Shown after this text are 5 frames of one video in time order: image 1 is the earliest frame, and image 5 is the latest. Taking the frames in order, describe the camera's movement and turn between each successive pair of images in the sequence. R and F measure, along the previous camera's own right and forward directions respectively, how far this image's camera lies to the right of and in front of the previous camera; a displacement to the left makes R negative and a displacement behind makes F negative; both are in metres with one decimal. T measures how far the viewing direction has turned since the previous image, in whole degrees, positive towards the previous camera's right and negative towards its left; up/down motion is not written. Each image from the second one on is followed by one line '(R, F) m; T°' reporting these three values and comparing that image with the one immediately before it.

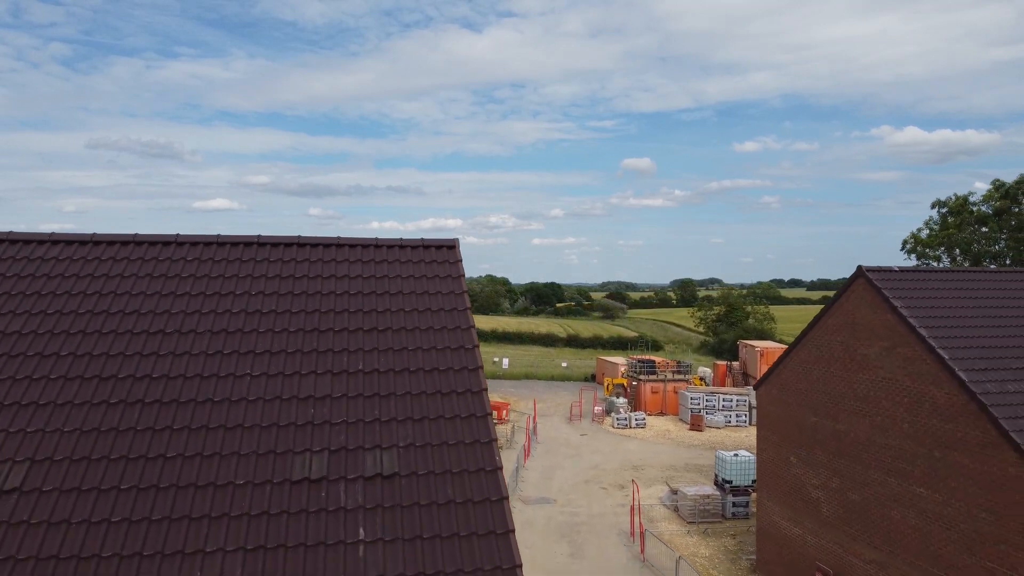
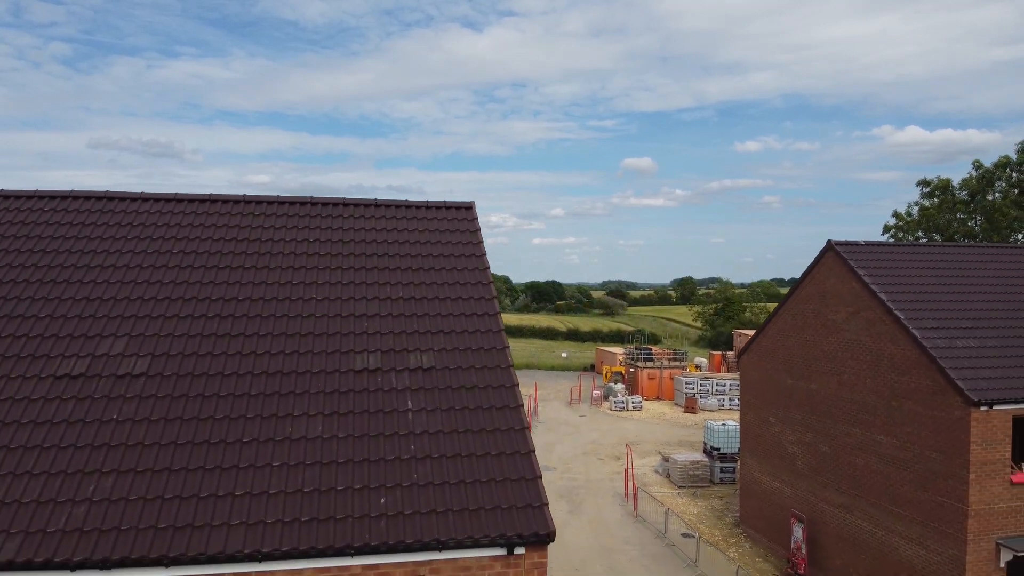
(-0.1, -1.5) m; 0°
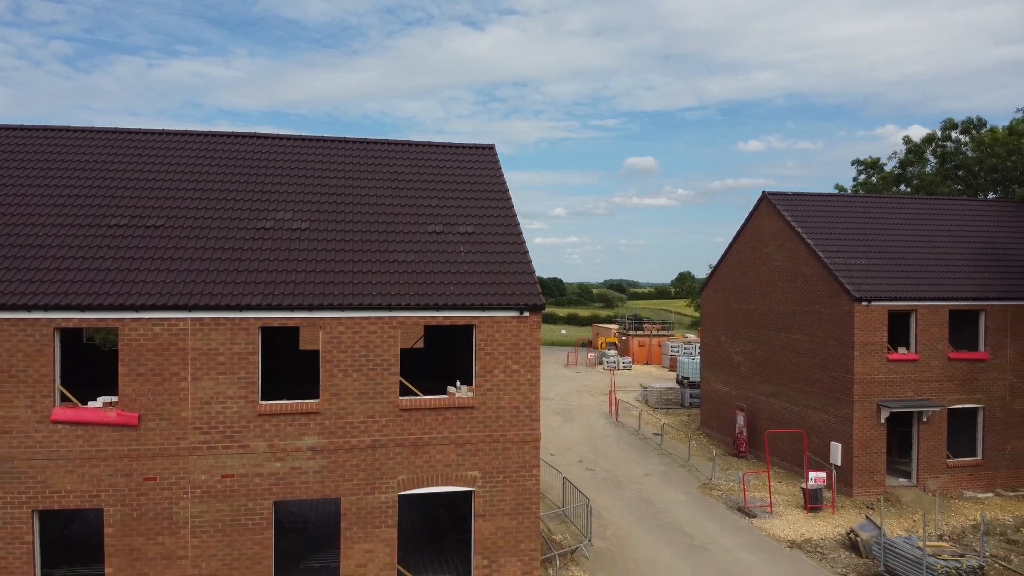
(-0.1, -4.4) m; 0°
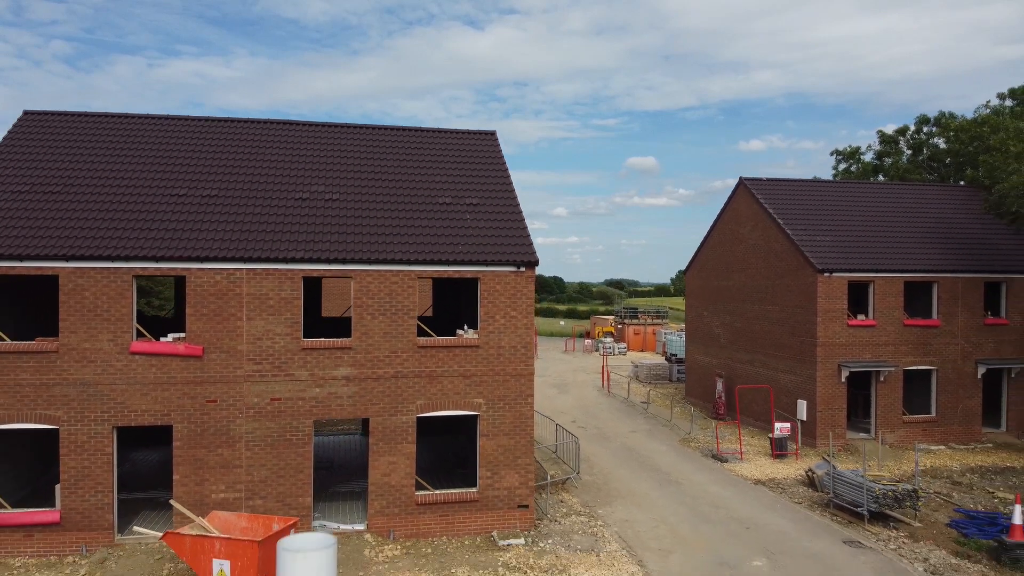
(0.0, -1.9) m; 0°
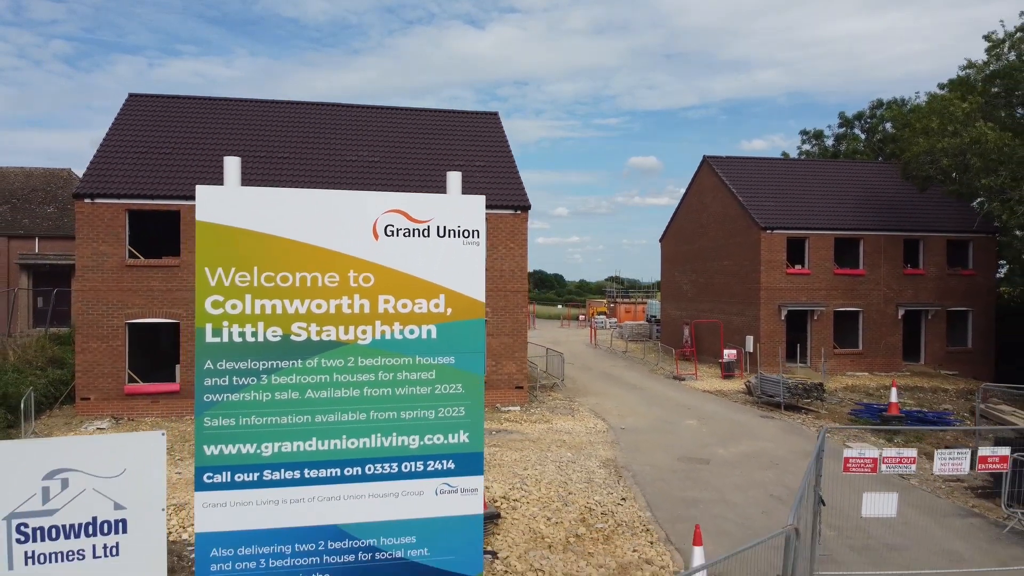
(0.0, -4.0) m; 0°
